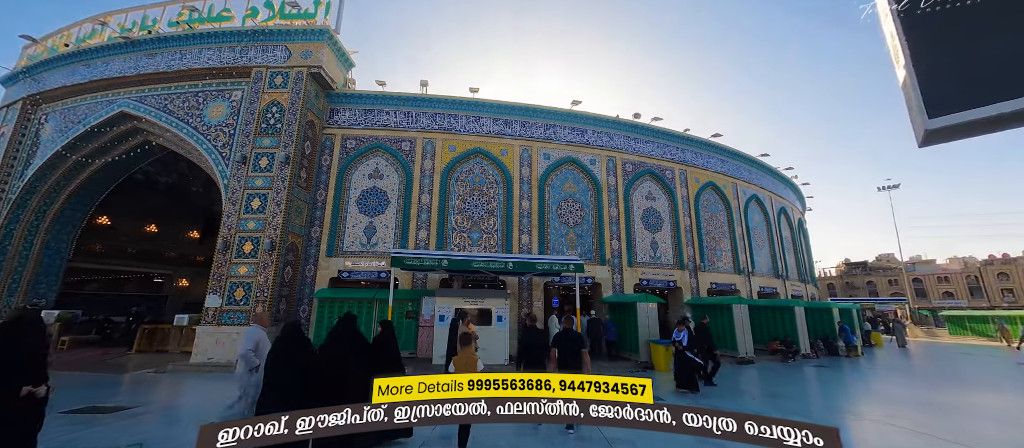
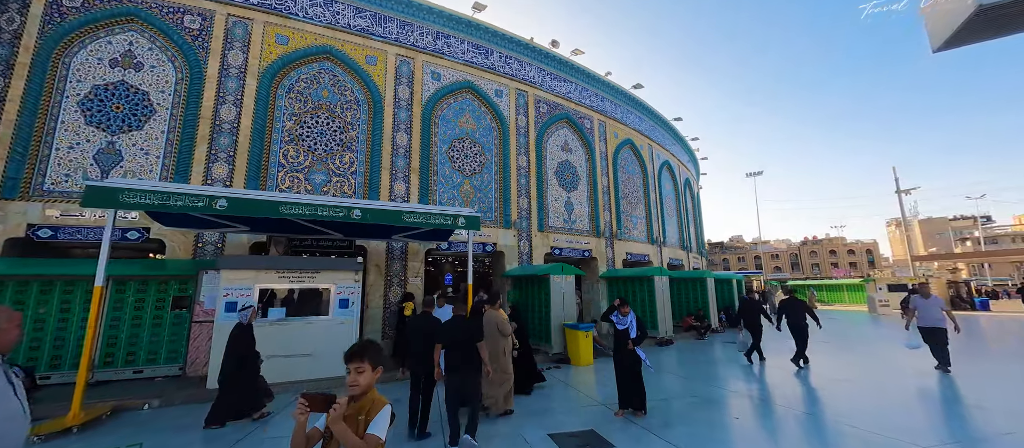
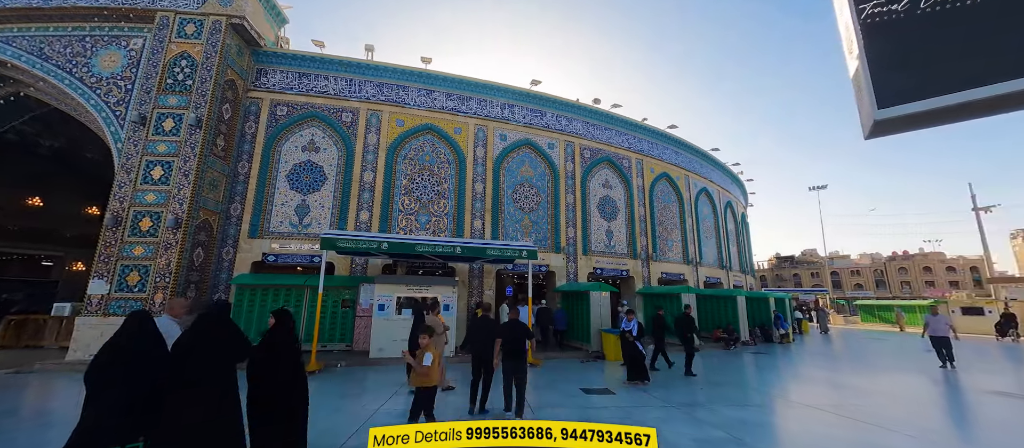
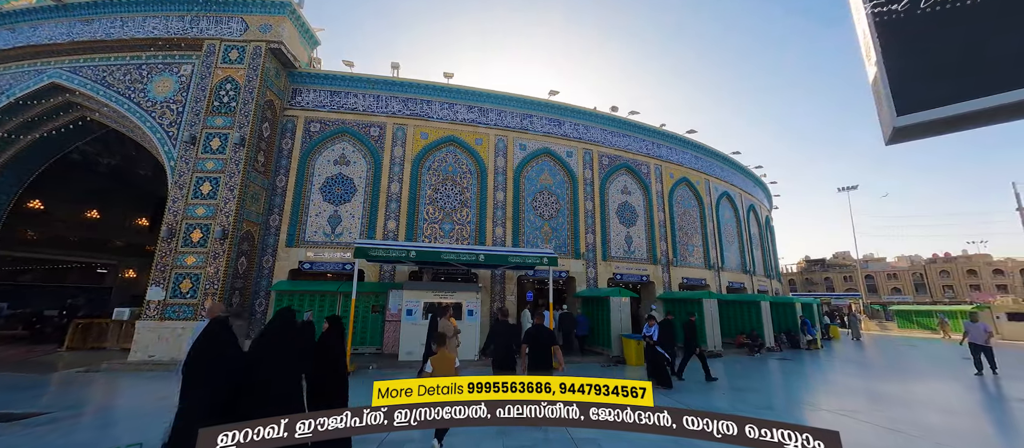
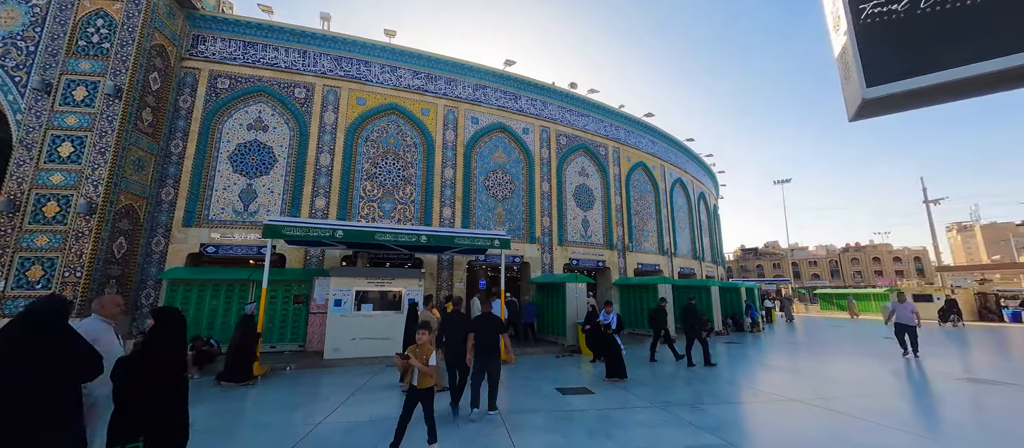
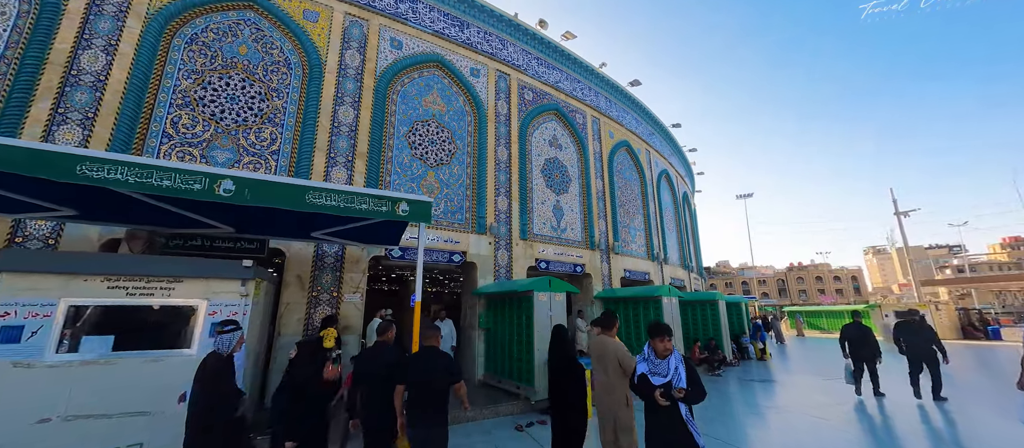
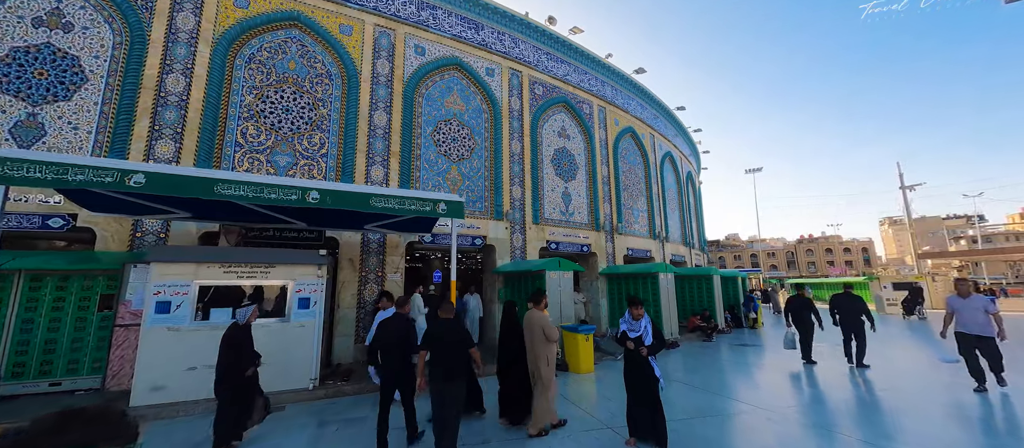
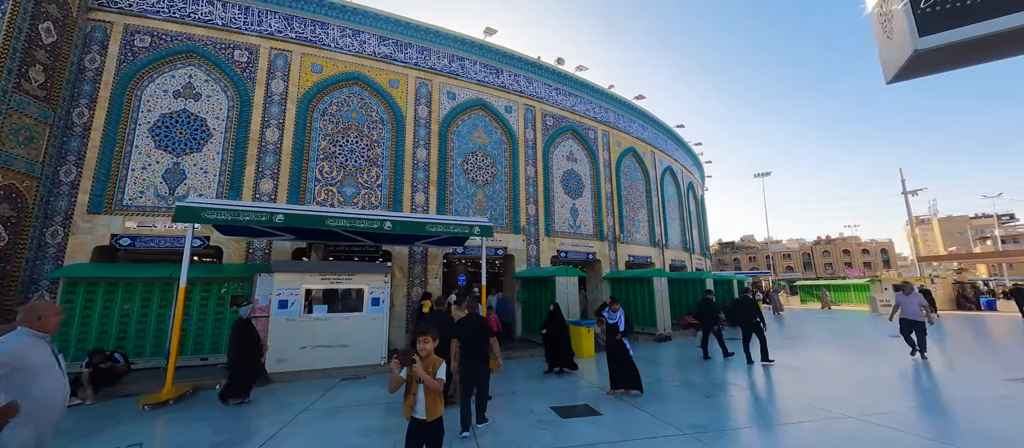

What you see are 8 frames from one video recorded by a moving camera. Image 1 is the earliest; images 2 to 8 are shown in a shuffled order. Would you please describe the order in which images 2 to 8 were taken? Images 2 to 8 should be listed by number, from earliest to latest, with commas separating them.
4, 3, 5, 8, 2, 7, 6
